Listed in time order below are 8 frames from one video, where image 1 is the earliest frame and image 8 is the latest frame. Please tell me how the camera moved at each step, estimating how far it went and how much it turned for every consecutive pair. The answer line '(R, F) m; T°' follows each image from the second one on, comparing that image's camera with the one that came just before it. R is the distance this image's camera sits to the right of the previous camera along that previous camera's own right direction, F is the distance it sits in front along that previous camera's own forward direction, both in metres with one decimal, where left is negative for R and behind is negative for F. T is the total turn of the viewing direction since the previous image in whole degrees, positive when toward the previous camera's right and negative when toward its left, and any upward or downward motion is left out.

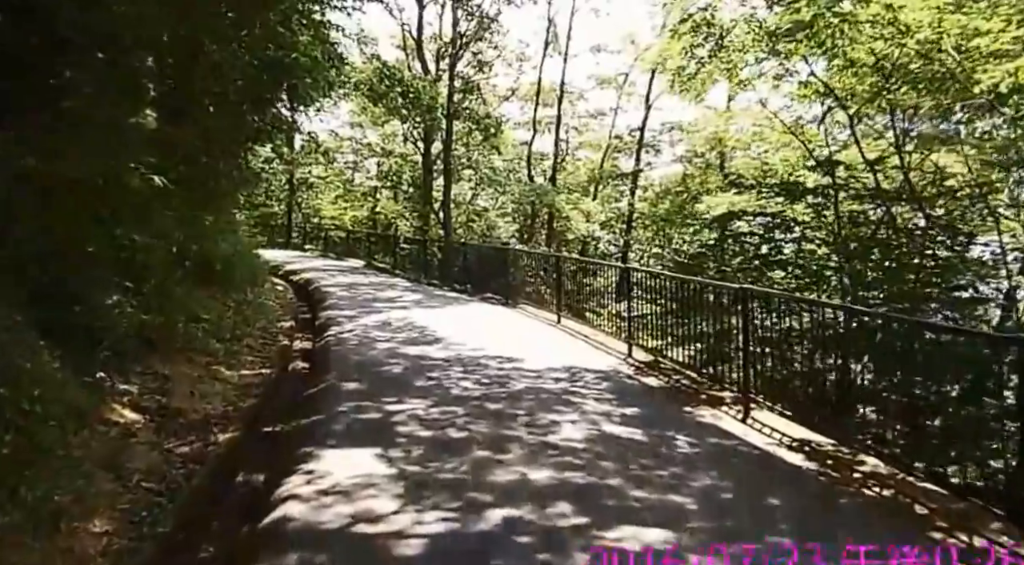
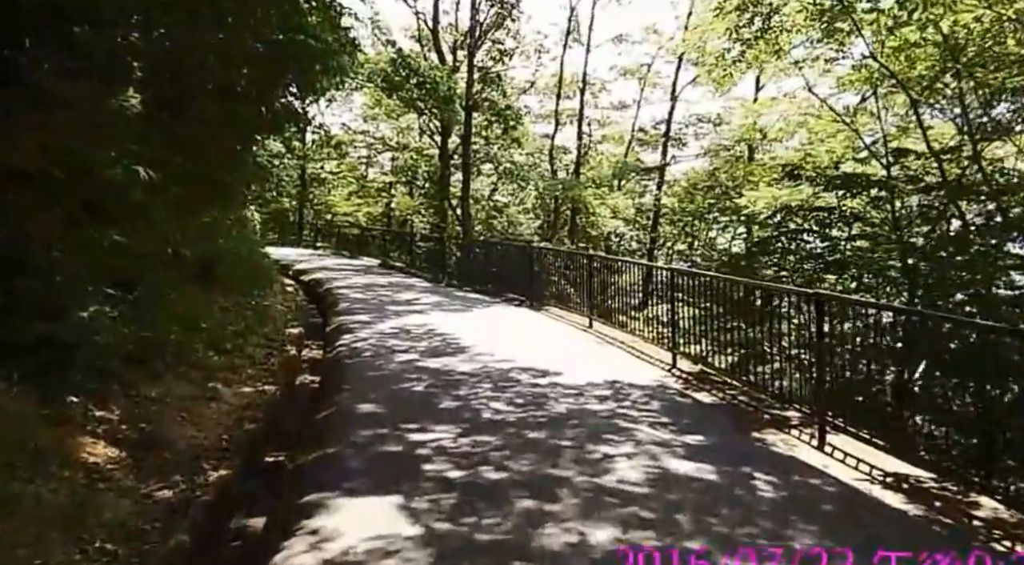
(-0.2, +0.9) m; -1°
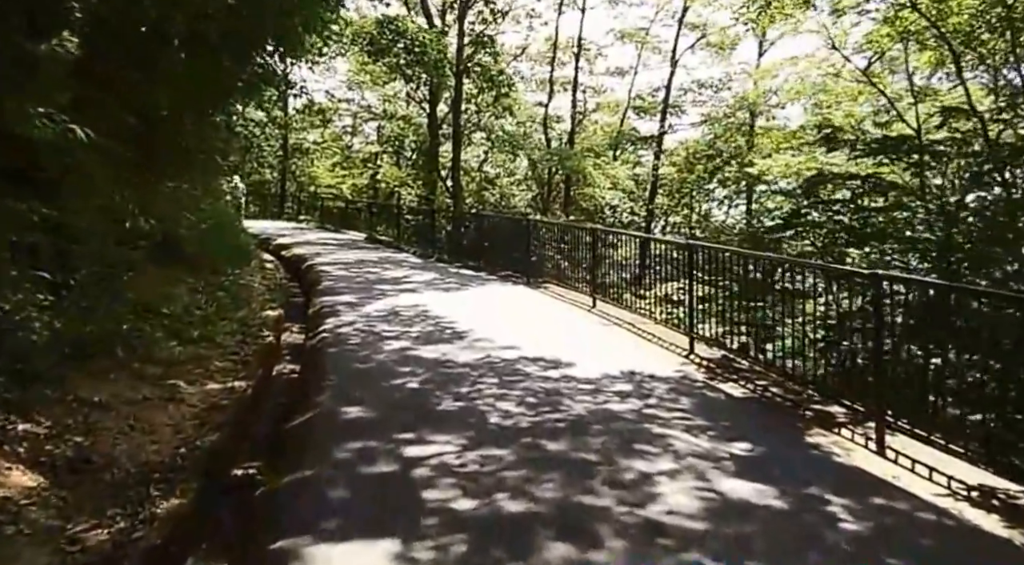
(-0.2, +0.9) m; +1°
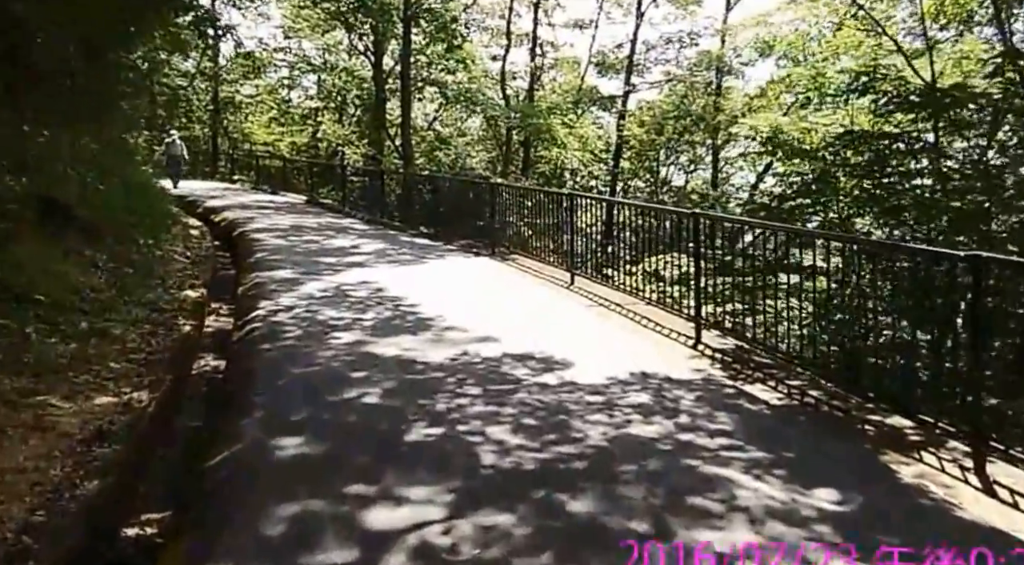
(-0.3, +1.3) m; +4°
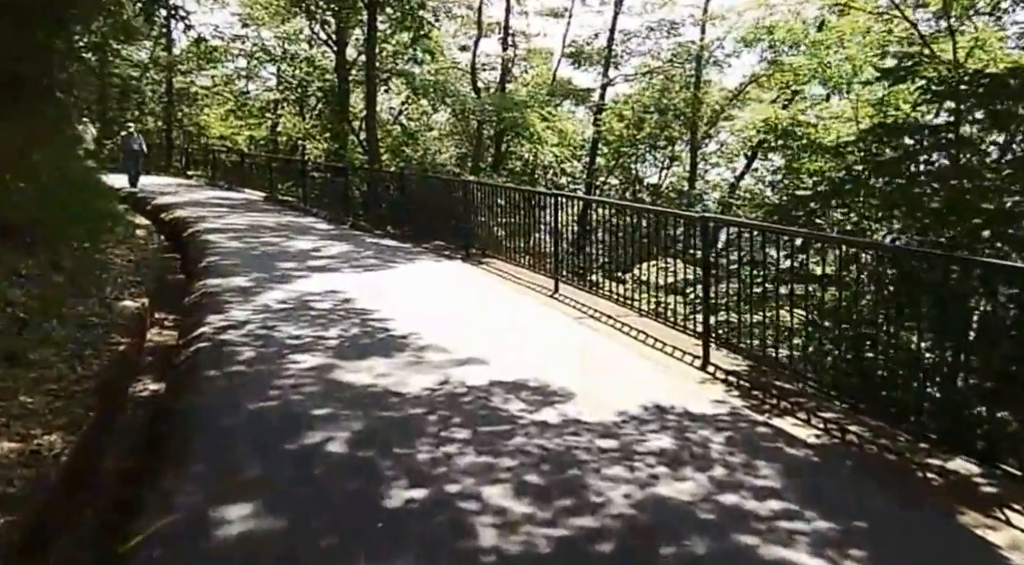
(-0.2, +0.8) m; +3°
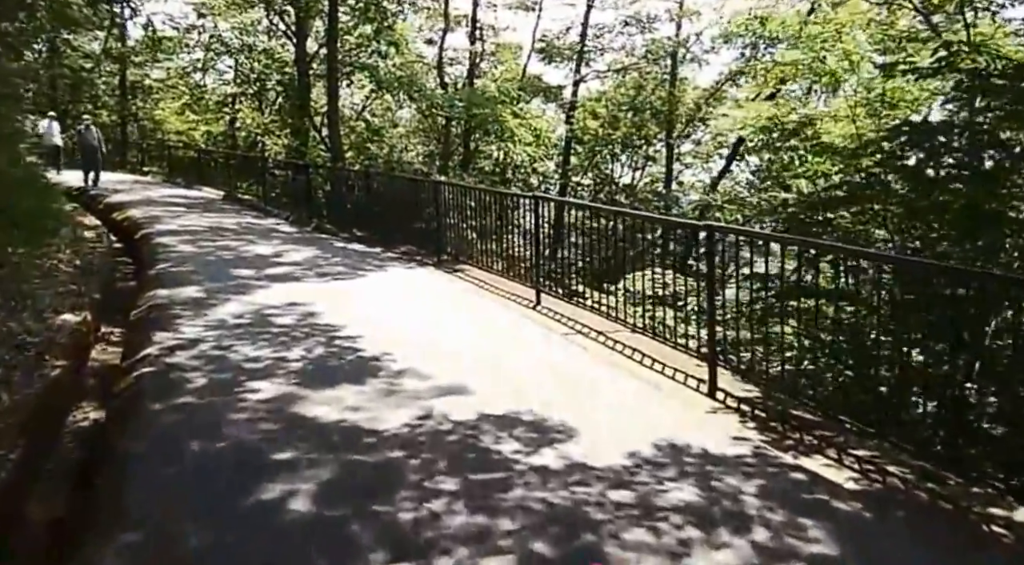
(-0.1, +0.6) m; +3°
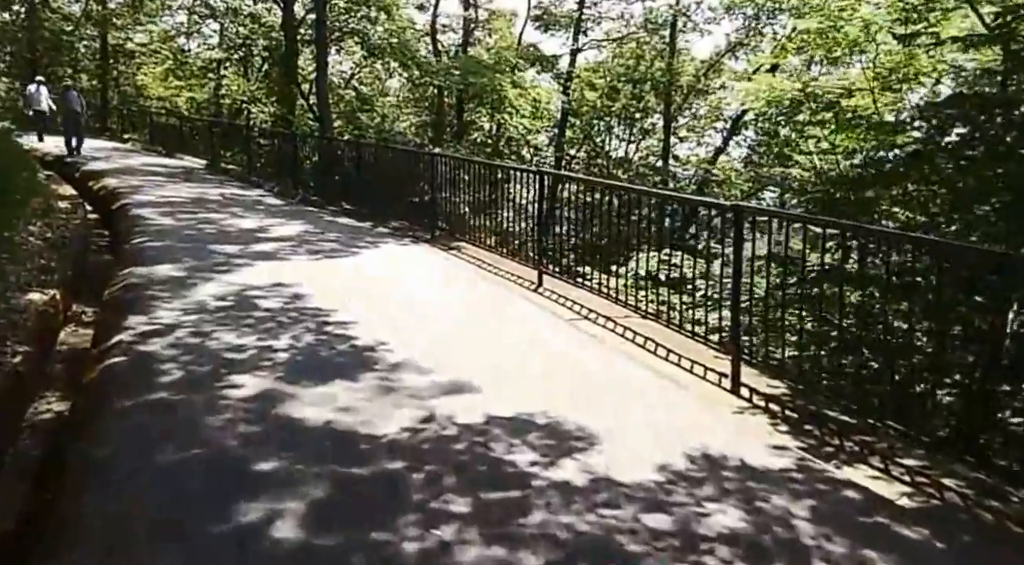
(-0.1, +0.5) m; +1°
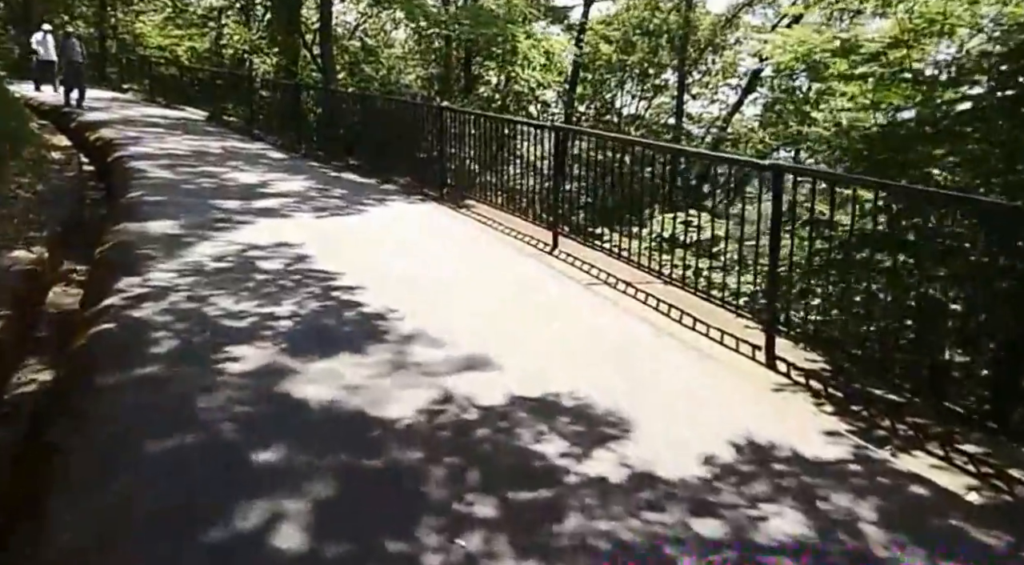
(-0.1, +0.4) m; 0°
